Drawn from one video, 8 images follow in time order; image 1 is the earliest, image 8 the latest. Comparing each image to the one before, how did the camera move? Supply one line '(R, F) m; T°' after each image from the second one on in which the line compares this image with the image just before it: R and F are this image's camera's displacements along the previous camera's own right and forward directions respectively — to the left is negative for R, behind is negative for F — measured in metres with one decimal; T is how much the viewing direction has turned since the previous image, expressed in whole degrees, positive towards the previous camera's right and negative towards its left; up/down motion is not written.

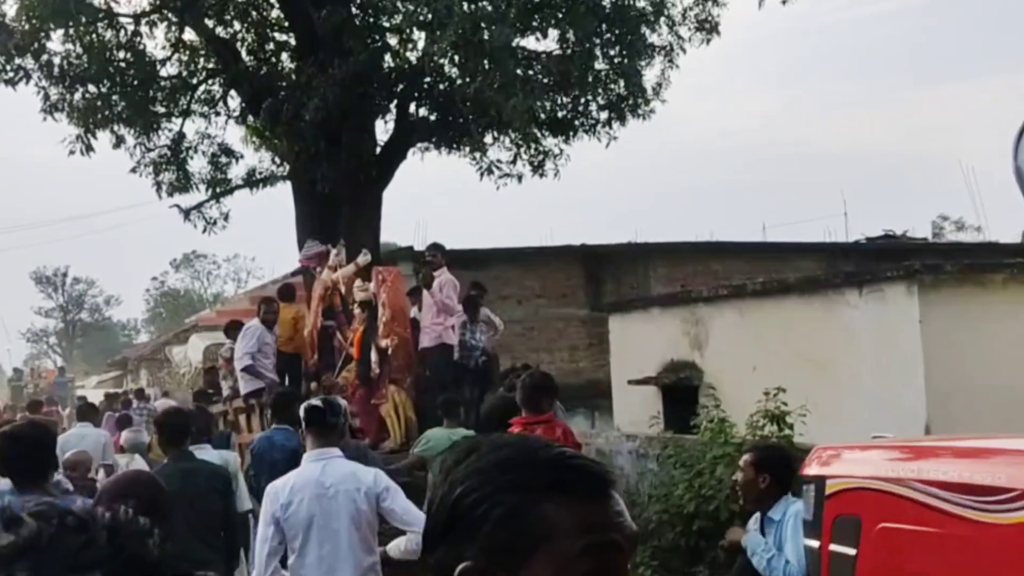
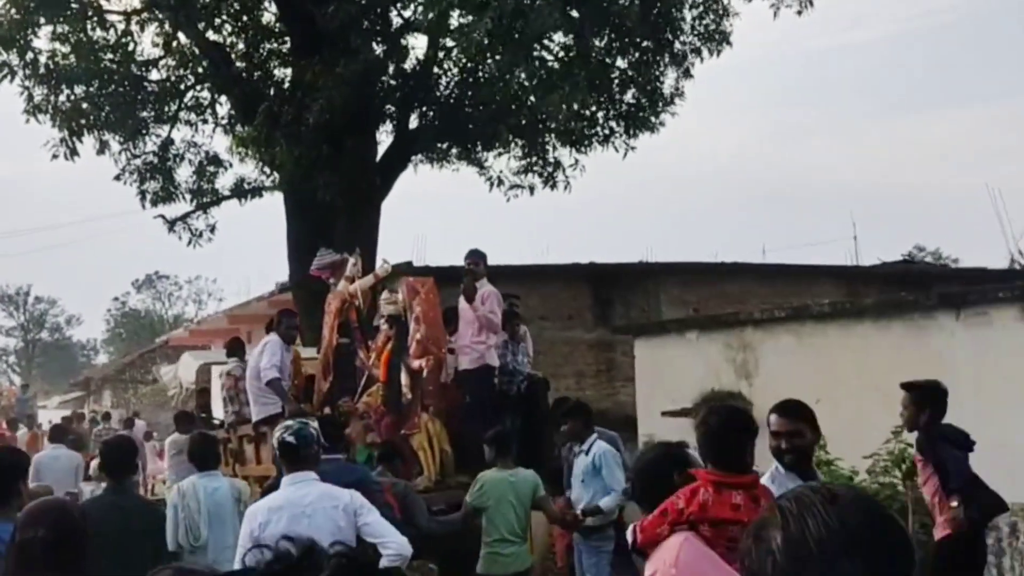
(-0.7, +1.2) m; +2°
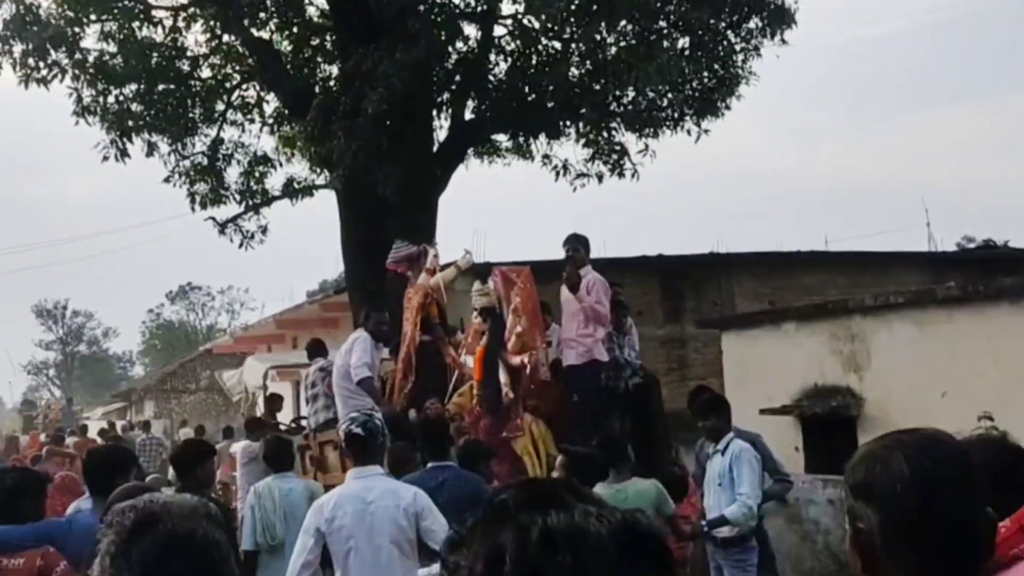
(-0.6, +0.8) m; -1°
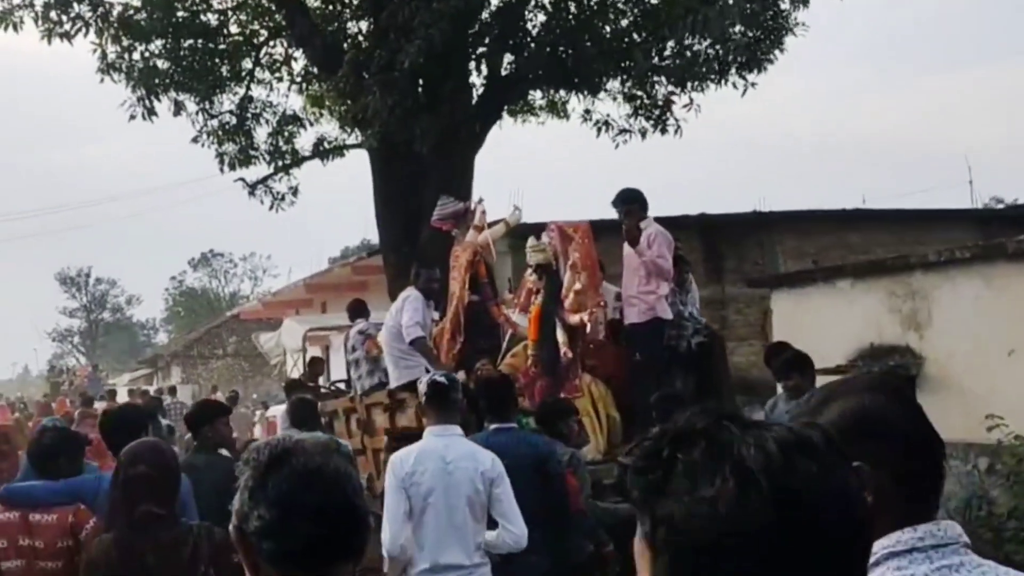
(-0.3, +0.4) m; -1°
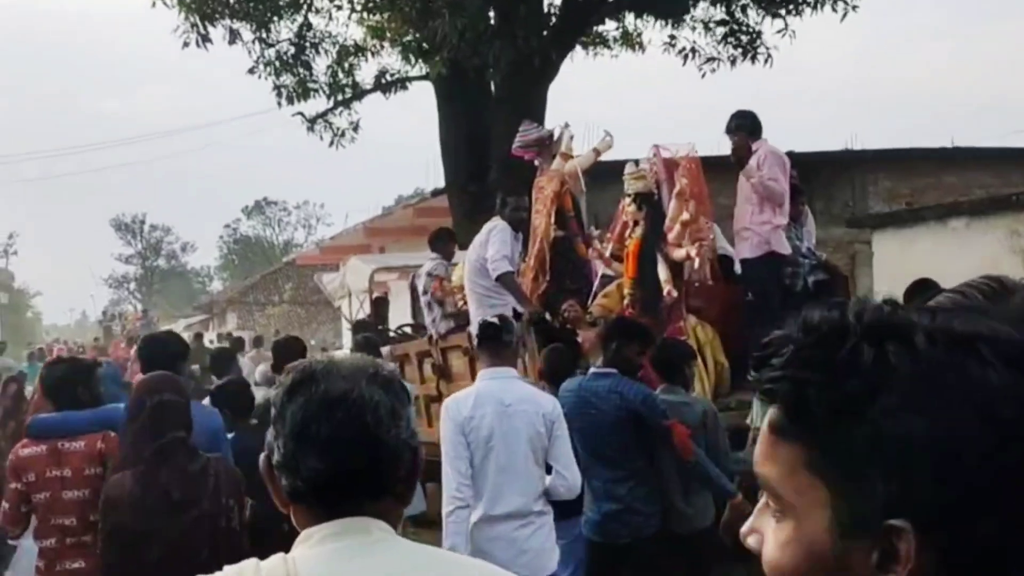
(-0.3, +0.8) m; -3°
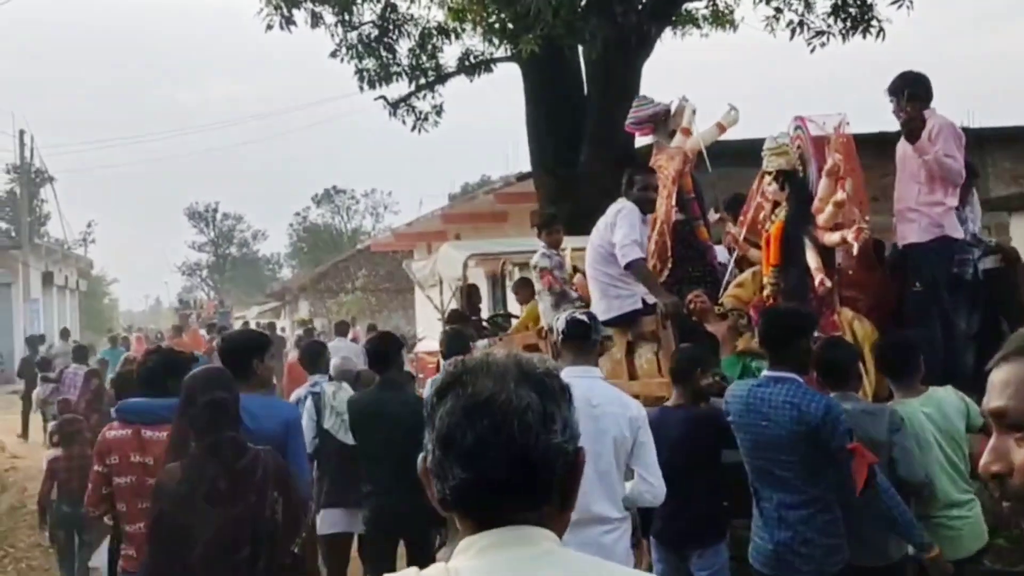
(-0.4, +0.7) m; -3°
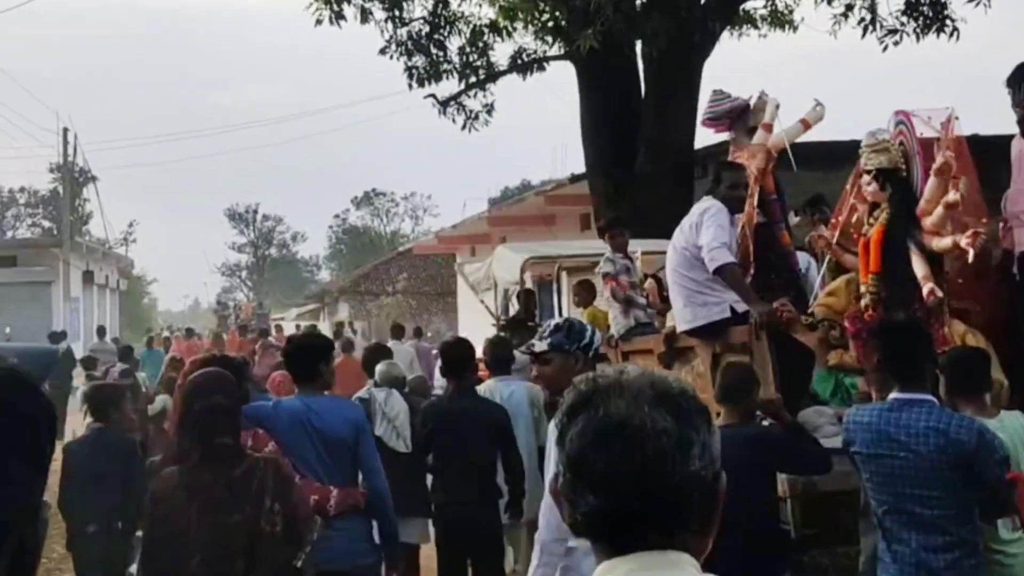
(-0.2, +0.5) m; -2°
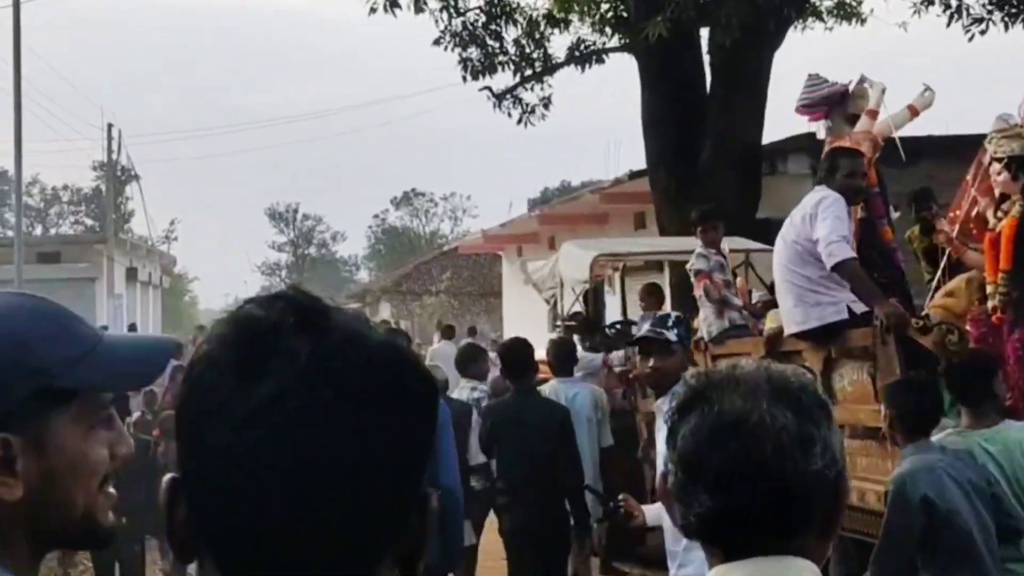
(-0.3, +0.5) m; -2°
